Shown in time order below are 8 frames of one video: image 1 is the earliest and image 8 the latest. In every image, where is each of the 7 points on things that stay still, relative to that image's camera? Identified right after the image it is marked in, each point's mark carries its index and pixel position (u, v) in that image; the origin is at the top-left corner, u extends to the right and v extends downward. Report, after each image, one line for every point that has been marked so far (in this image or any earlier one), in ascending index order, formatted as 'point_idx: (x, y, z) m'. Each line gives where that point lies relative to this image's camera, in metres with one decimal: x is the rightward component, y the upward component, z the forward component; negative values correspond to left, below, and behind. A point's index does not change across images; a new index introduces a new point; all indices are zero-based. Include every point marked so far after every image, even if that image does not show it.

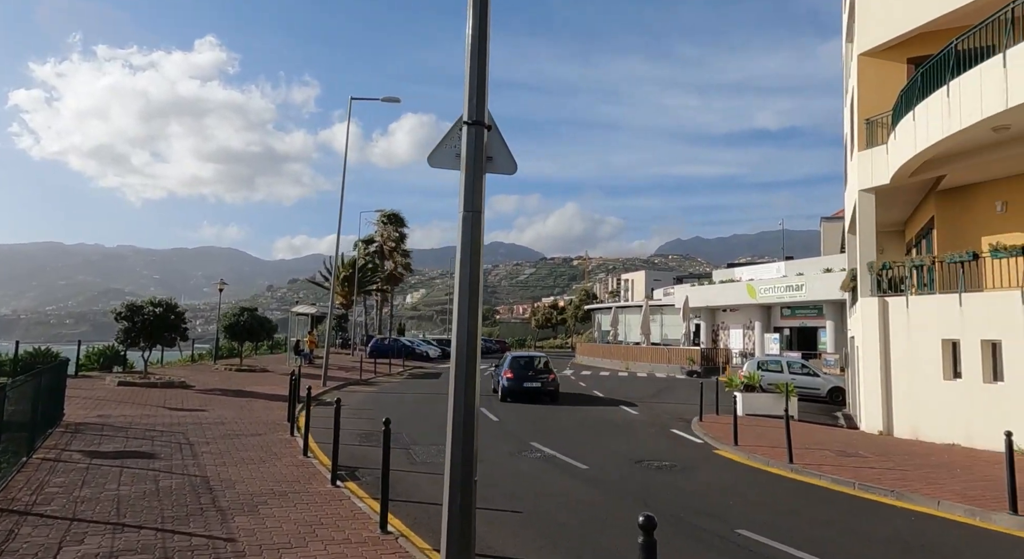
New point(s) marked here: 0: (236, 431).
0: (-5.4, -2.8, +12.5) m
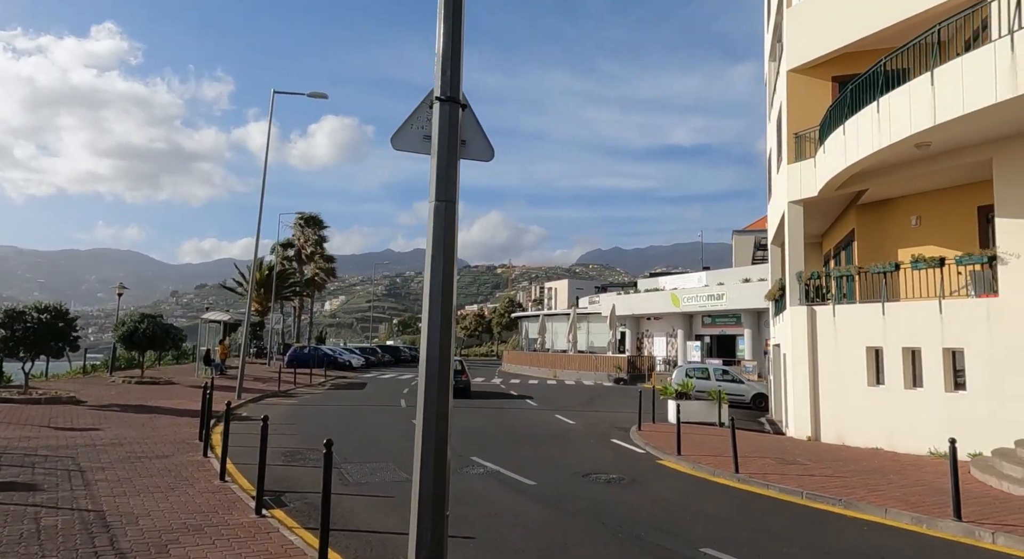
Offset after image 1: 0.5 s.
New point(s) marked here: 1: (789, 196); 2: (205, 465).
0: (-6.5, -2.8, +11.3) m
1: (+6.4, +1.9, +15.8) m
2: (-4.7, -2.8, +10.4) m
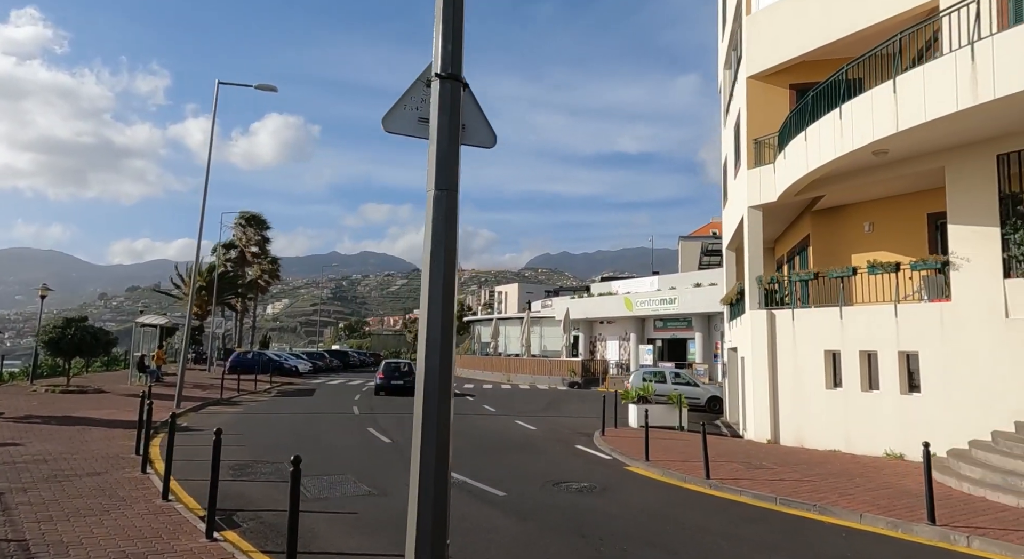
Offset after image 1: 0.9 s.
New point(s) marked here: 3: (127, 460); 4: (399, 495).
0: (-7.0, -2.9, +10.5) m
1: (+5.5, +1.8, +15.9) m
2: (-5.2, -2.9, +9.7) m
3: (-6.5, -3.2, +11.9) m
4: (-1.6, -3.0, +9.5) m
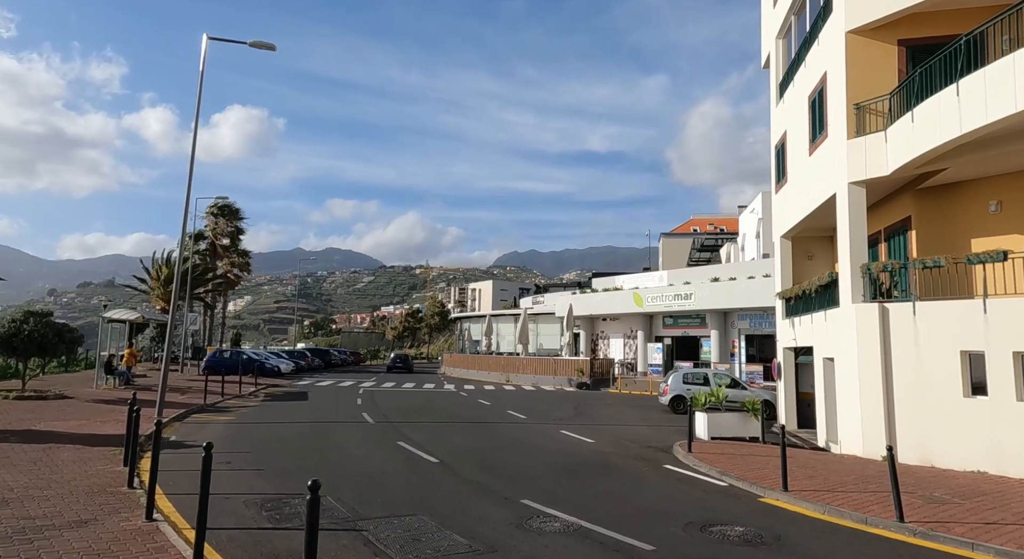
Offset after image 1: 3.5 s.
0: (-5.5, -2.6, +7.8) m
1: (+6.8, +2.0, +13.7) m
2: (-3.7, -2.6, +7.1) m
3: (-5.1, -3.0, +9.2) m
4: (0.0, -2.8, +7.0) m
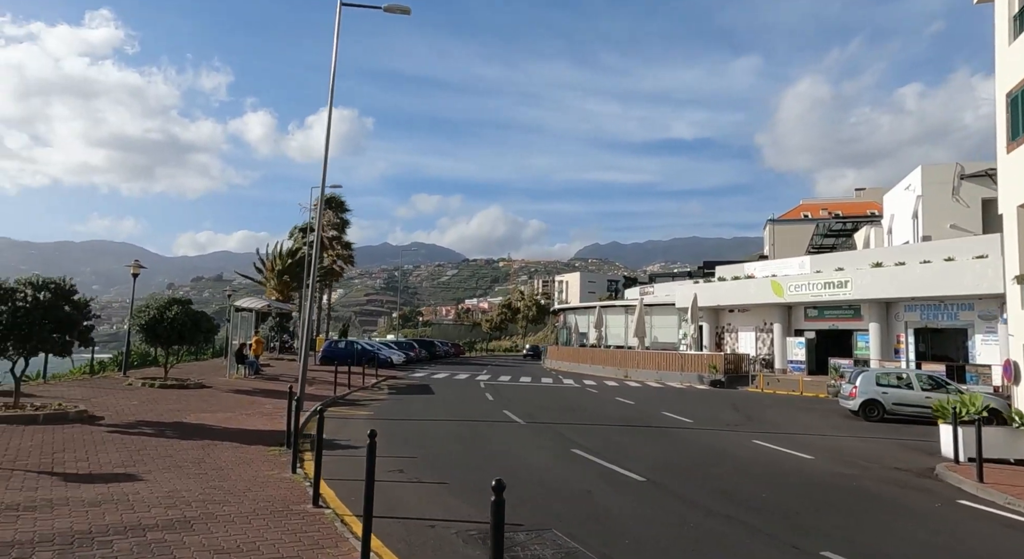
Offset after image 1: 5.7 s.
0: (-2.7, -2.4, +6.2) m
1: (+10.2, +2.4, +10.6) m
2: (-1.0, -2.4, +5.3) m
3: (-2.1, -2.7, +7.5) m
4: (+2.7, -2.5, +4.7) m
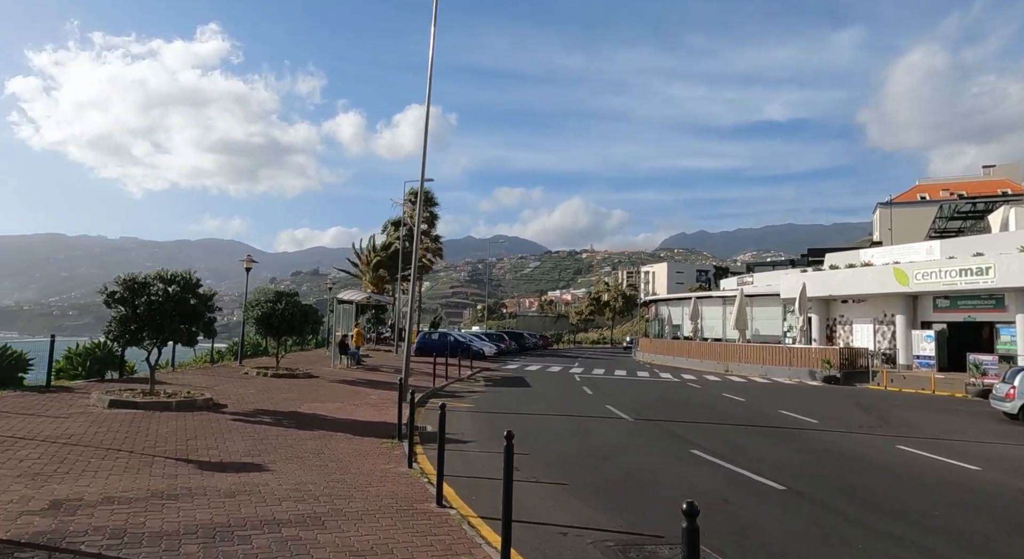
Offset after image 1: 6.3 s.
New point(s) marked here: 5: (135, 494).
0: (-1.4, -2.3, +5.9) m
1: (+11.8, +2.7, +8.6) m
2: (+0.2, -2.3, +4.8) m
3: (-0.6, -2.6, +7.2) m
4: (+3.7, -2.4, +3.8) m
5: (-5.1, -2.9, +9.4) m
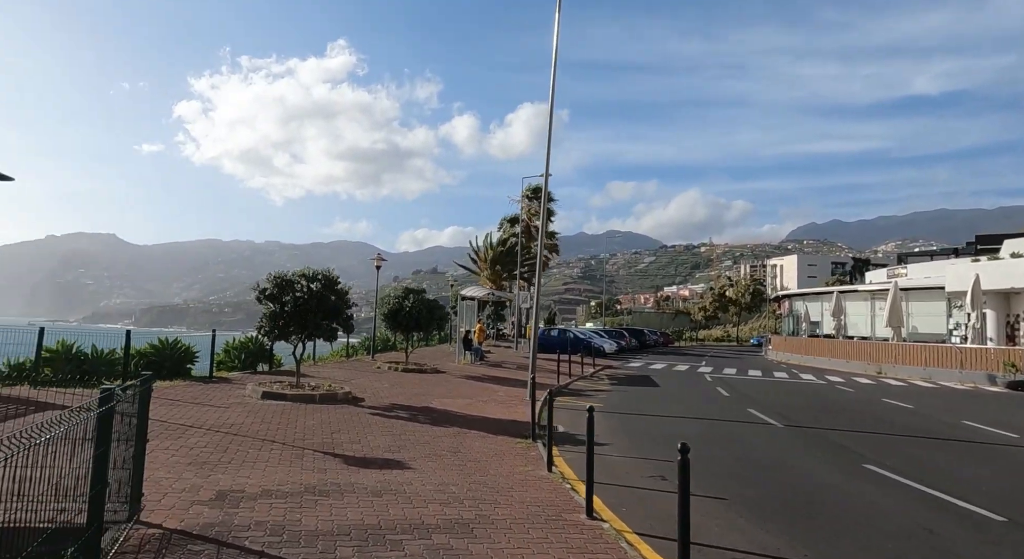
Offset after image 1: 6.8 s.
0: (0.0, -2.3, +5.5) m
1: (+13.4, +2.8, +6.0) m
2: (+1.4, -2.3, +4.1) m
3: (+0.9, -2.6, +6.6) m
4: (+4.7, -2.3, +2.6) m
5: (-3.1, -2.9, +9.6) m
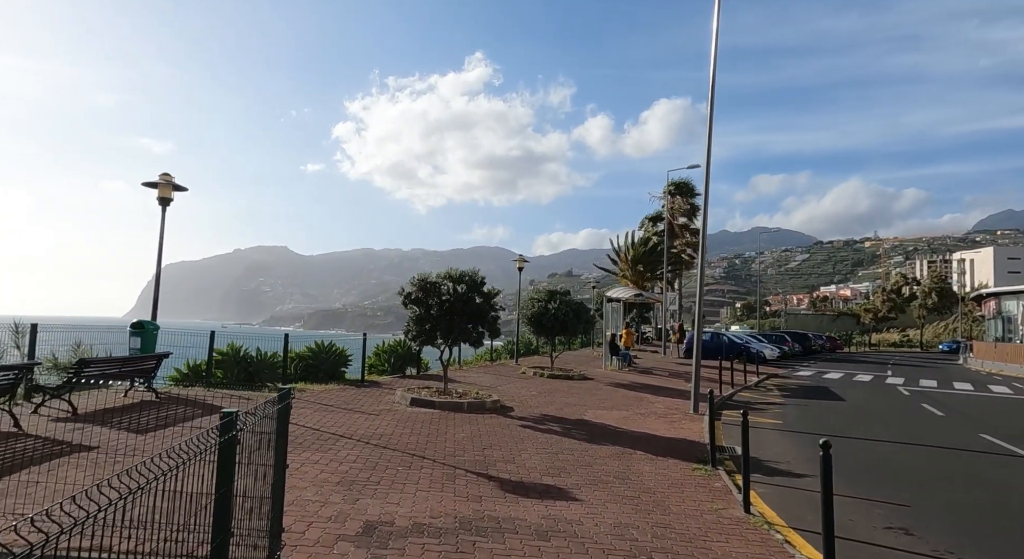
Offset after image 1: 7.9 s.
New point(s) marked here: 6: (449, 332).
0: (+1.4, -2.2, +3.7) m
1: (+14.6, +3.1, +1.5) m
2: (+2.5, -2.2, +2.0) m
3: (+2.5, -2.5, +4.6) m
4: (+5.4, -2.2, -0.1) m
5: (-0.8, -2.9, +8.3) m
6: (-1.5, -1.3, +16.0) m
